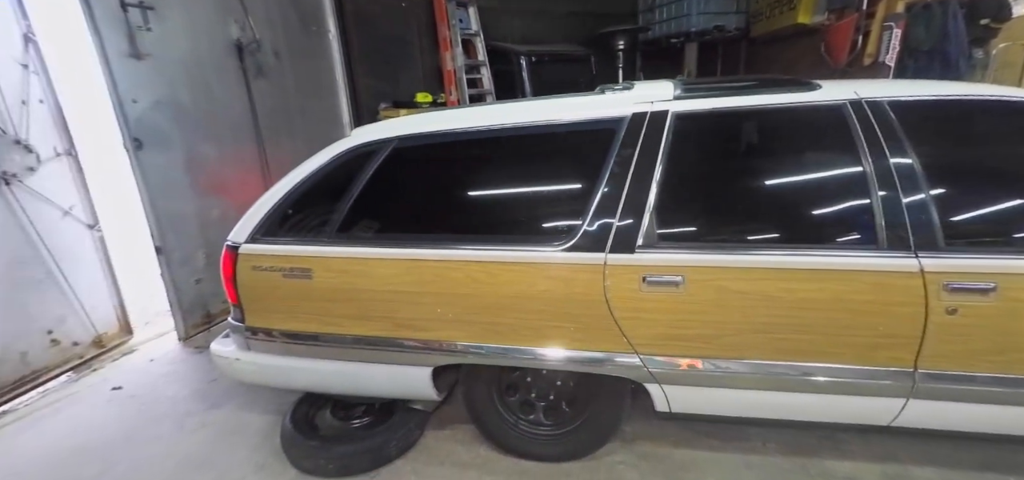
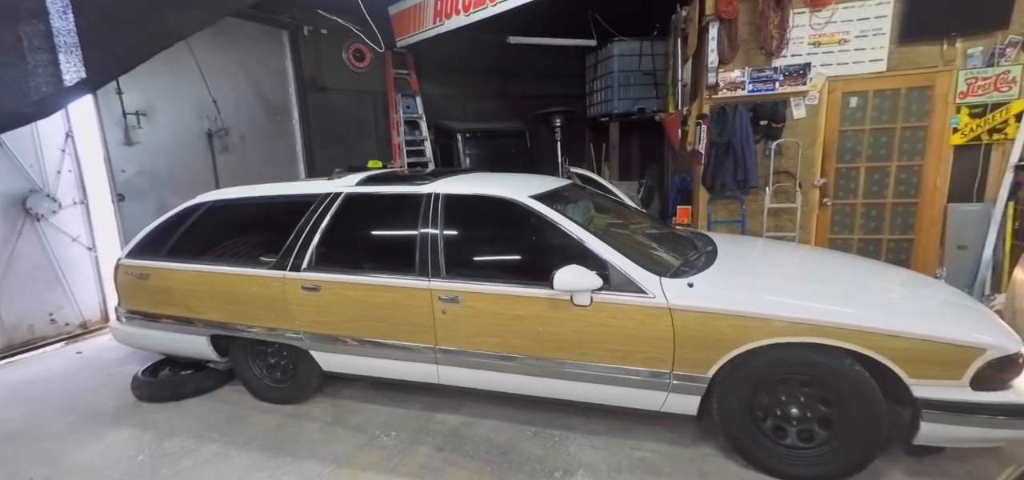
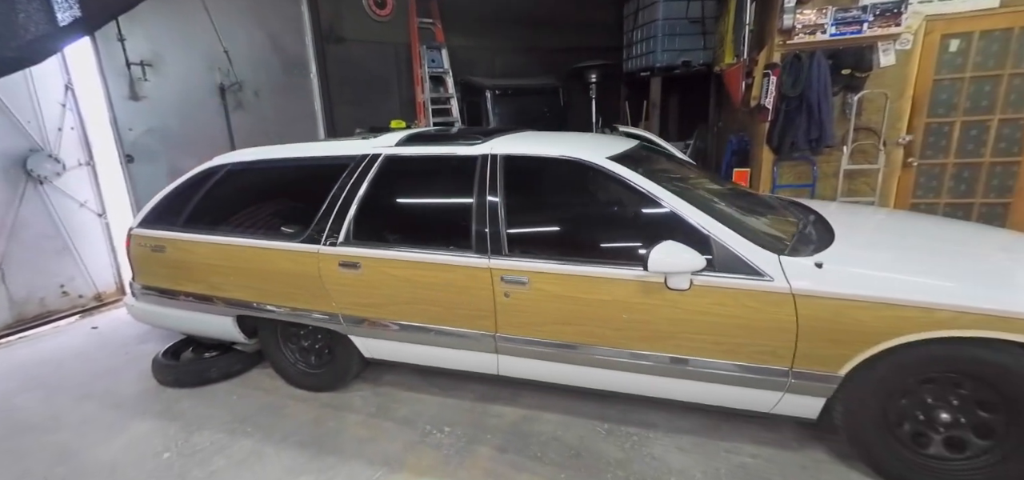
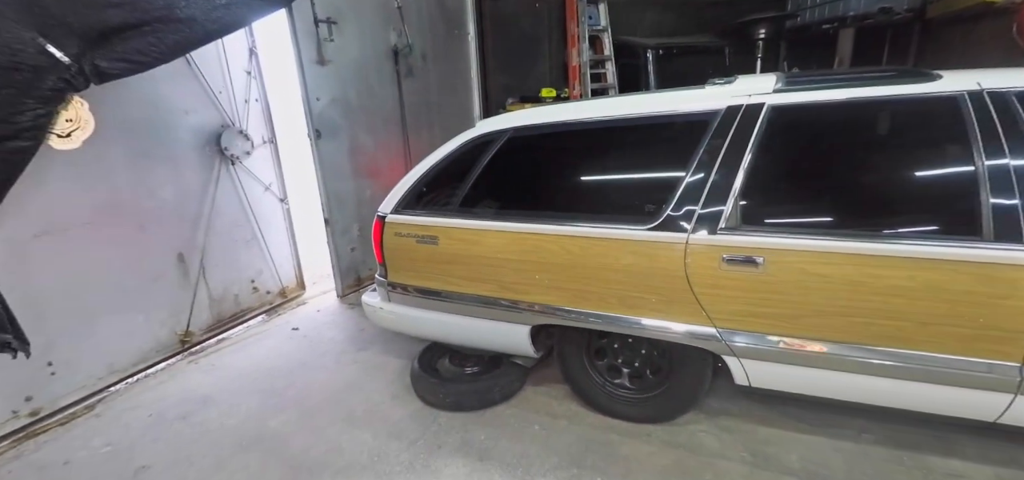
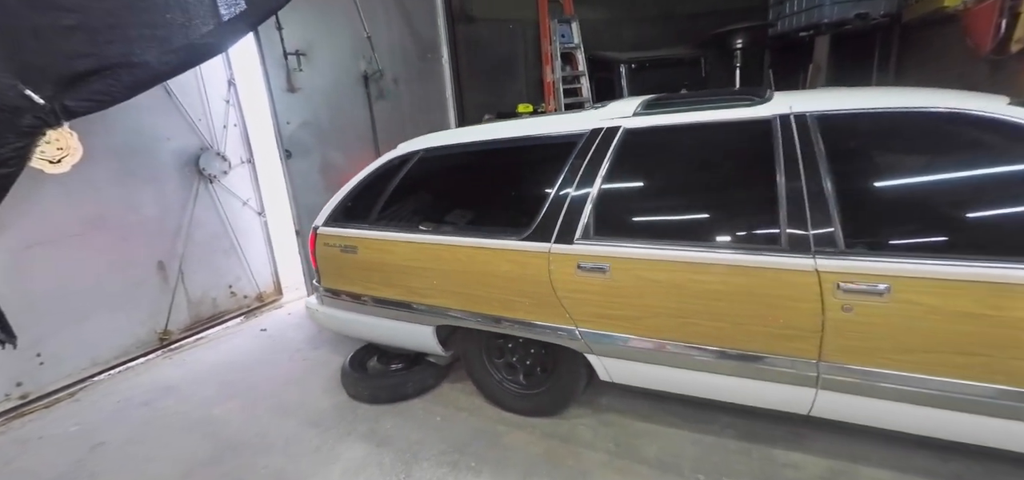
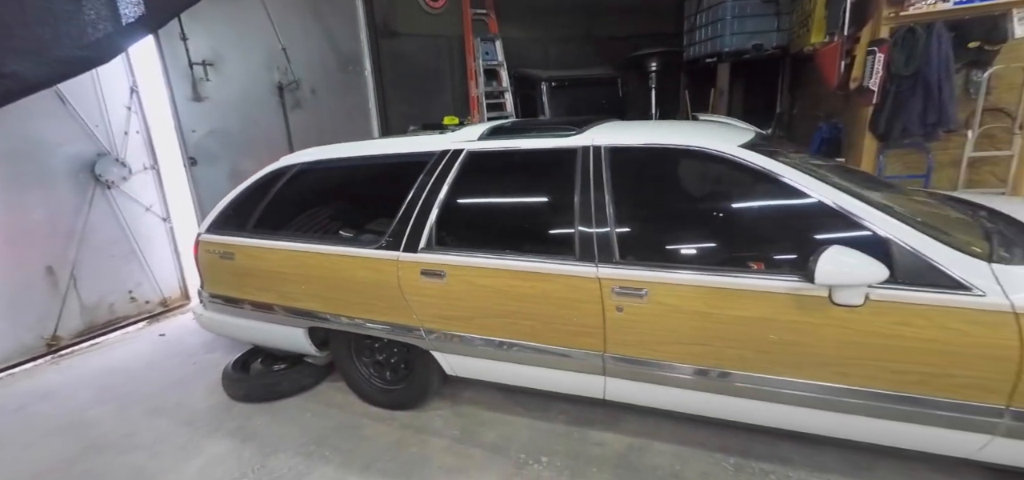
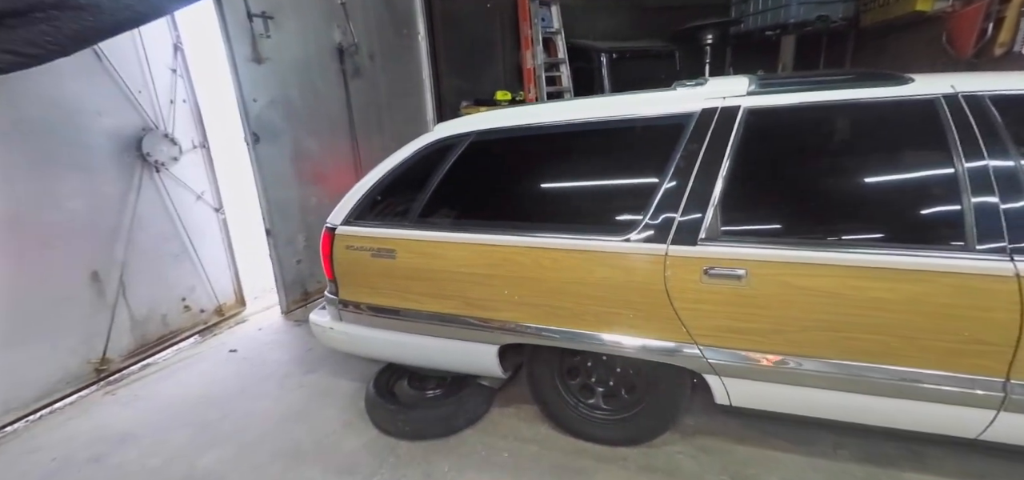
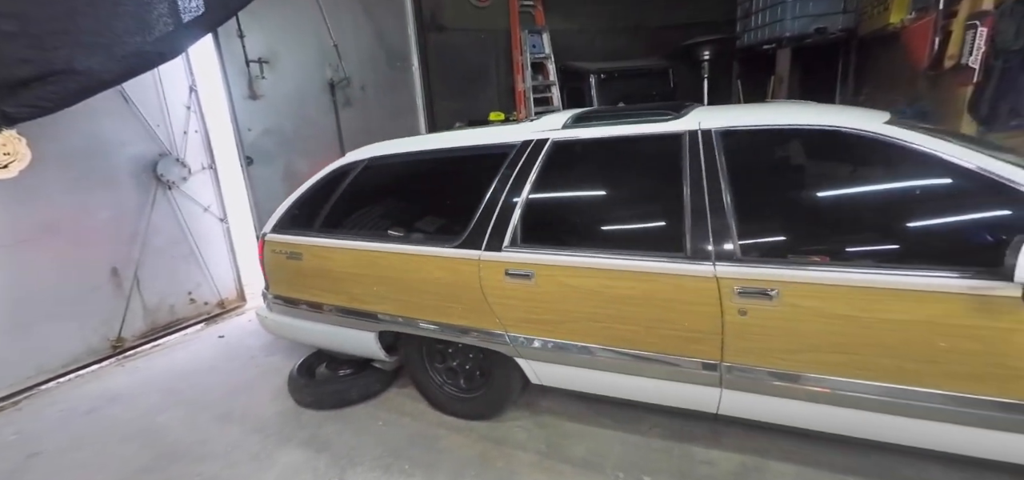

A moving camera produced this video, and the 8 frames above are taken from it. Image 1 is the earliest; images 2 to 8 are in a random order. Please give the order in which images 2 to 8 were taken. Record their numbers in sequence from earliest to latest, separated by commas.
7, 4, 5, 8, 6, 3, 2
